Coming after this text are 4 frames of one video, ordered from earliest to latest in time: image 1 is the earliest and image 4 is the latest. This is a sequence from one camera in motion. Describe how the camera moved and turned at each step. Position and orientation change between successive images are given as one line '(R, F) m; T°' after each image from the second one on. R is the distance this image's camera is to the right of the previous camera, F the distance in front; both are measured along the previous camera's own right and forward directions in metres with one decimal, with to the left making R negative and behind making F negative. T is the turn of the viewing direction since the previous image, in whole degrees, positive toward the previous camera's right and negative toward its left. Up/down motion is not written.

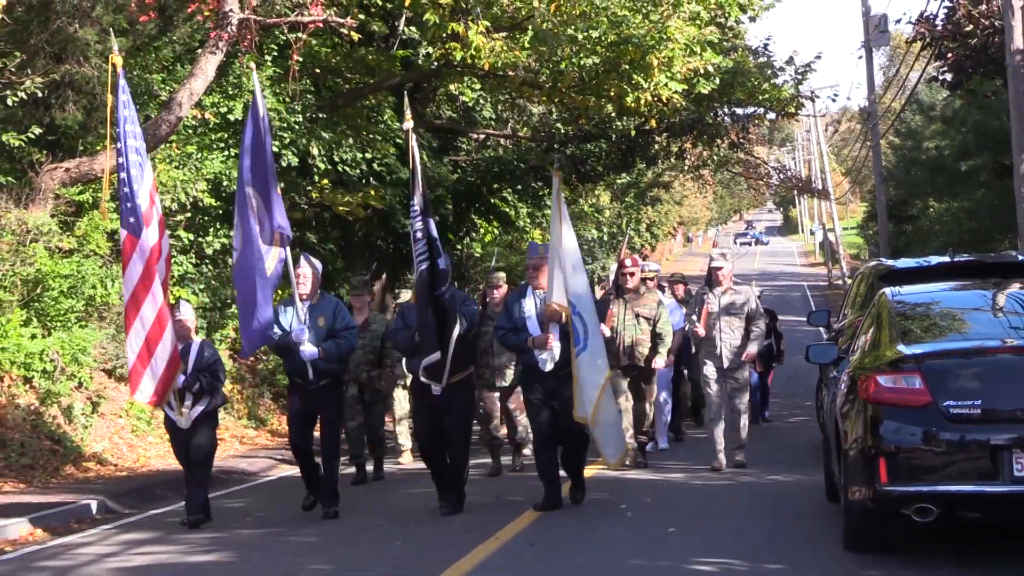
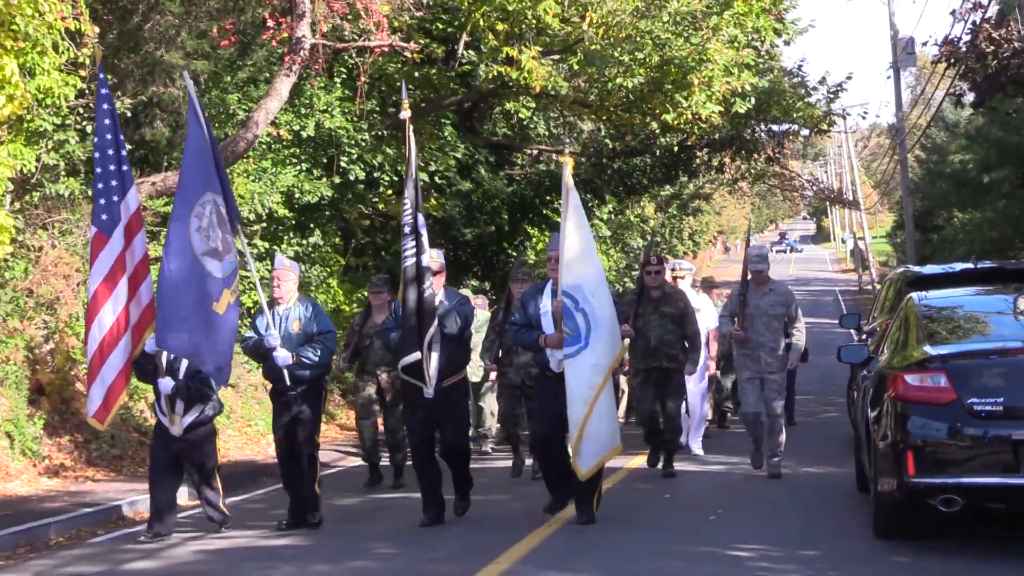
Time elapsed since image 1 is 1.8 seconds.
(-0.1, -0.8) m; -2°
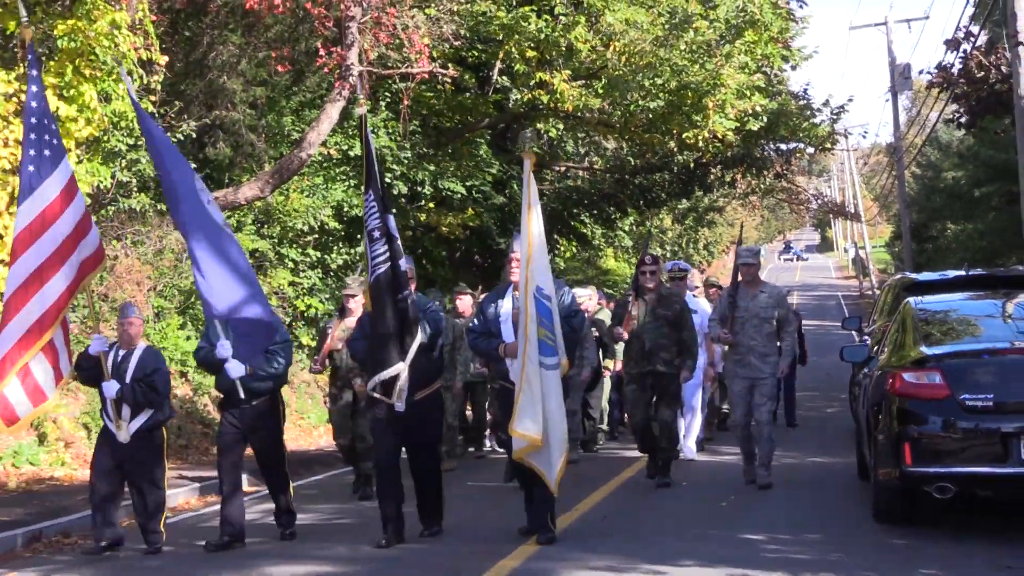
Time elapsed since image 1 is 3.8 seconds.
(0.0, -1.0) m; -1°
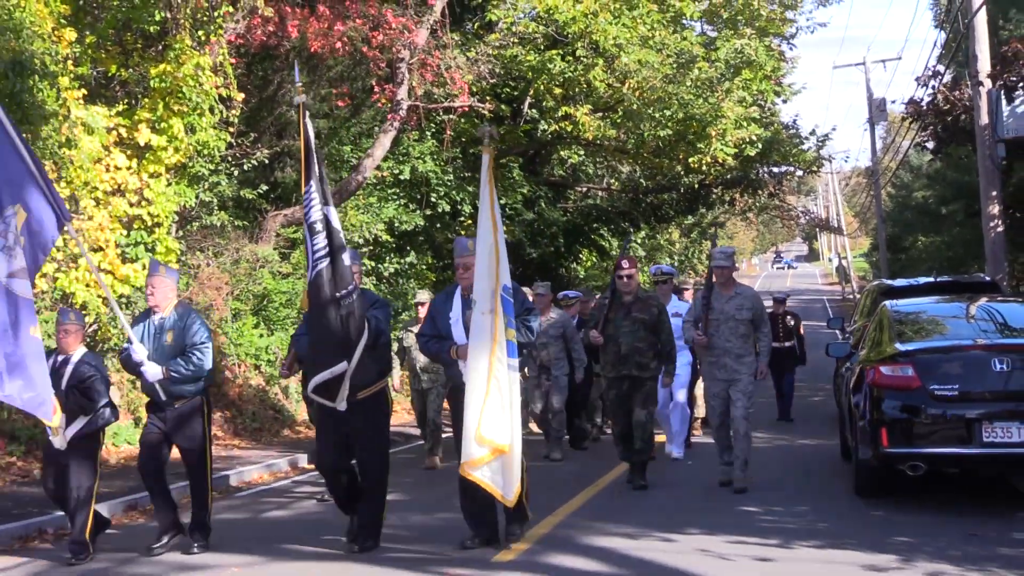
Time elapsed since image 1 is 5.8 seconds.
(0.0, -1.8) m; -1°
